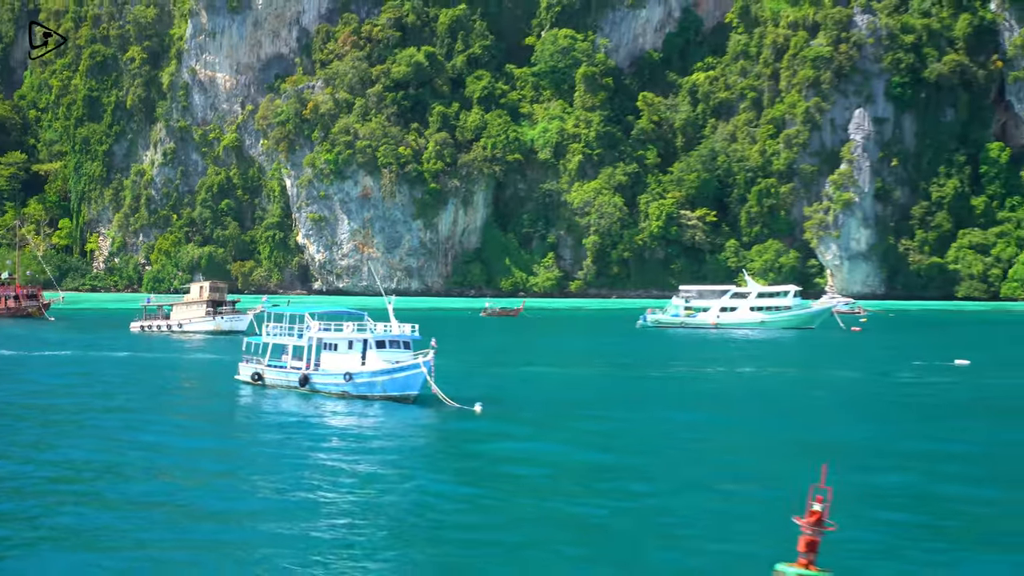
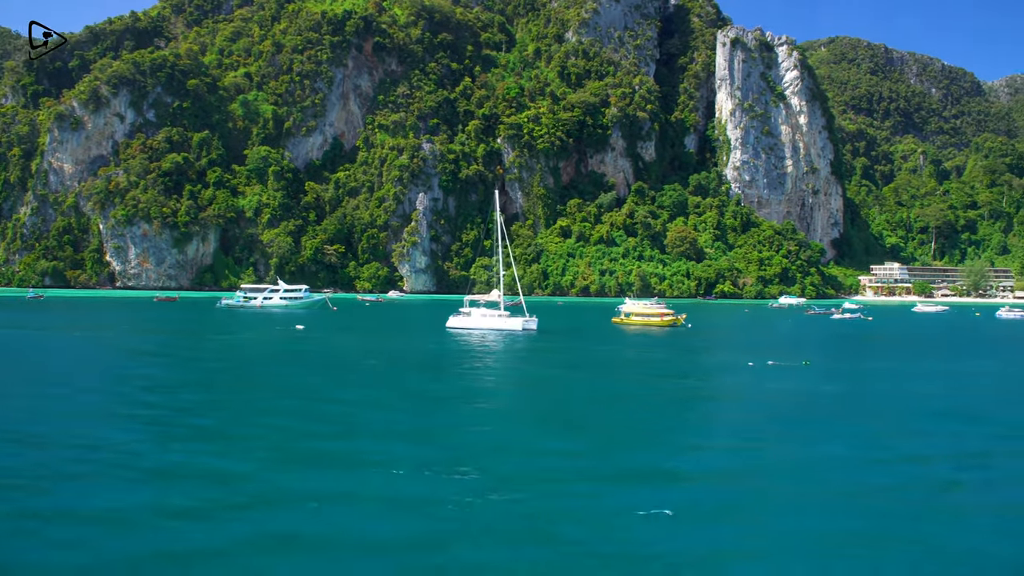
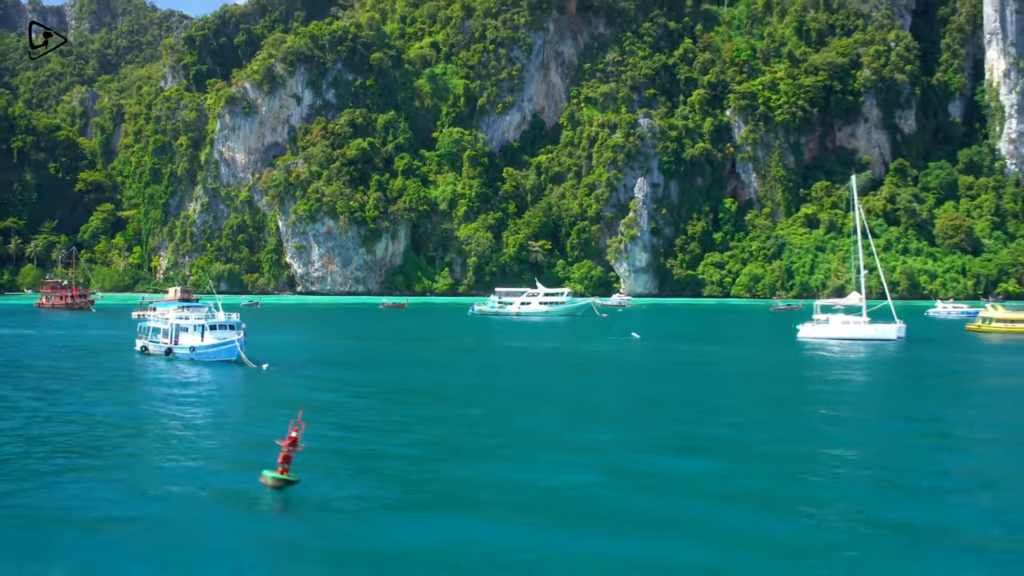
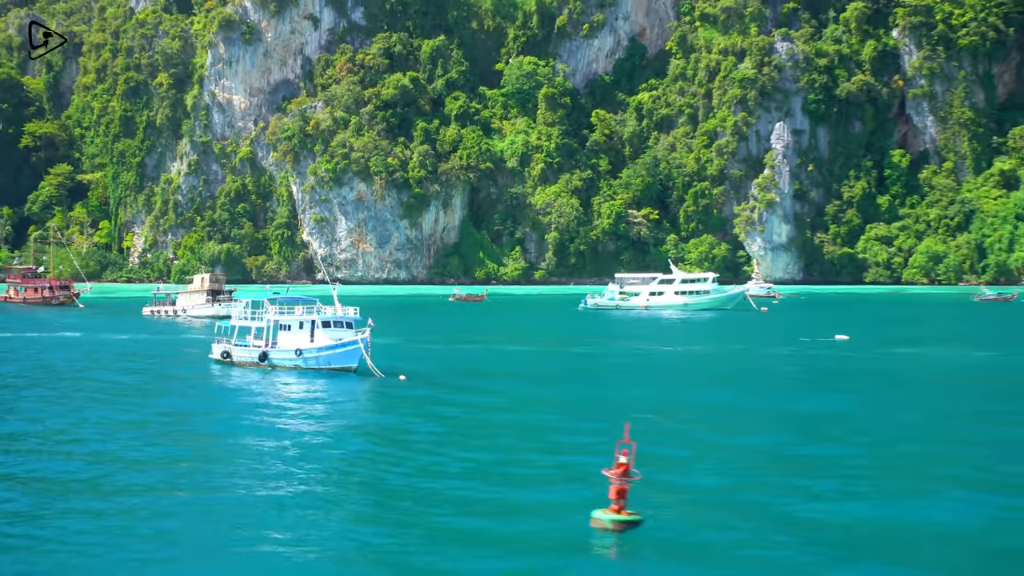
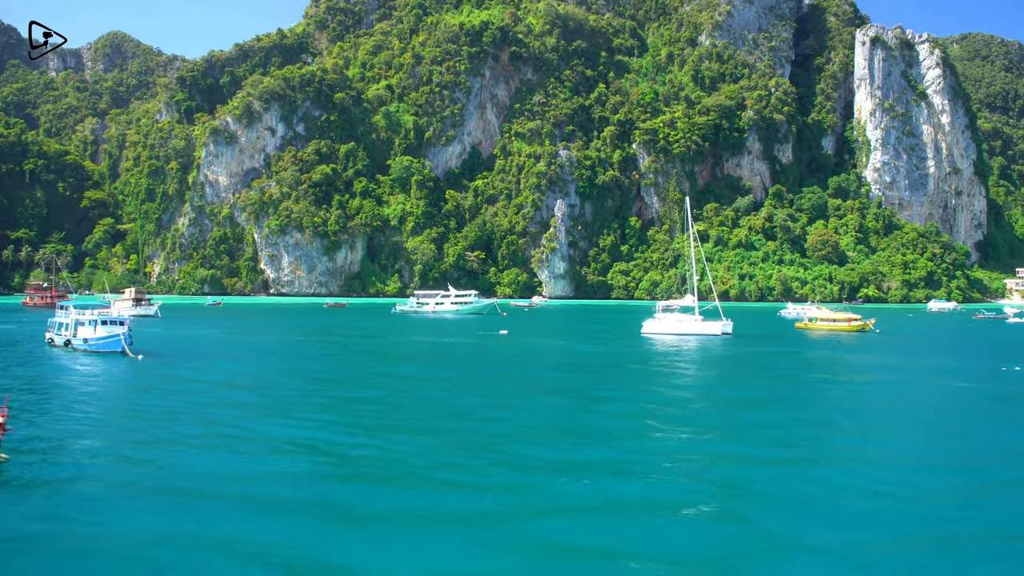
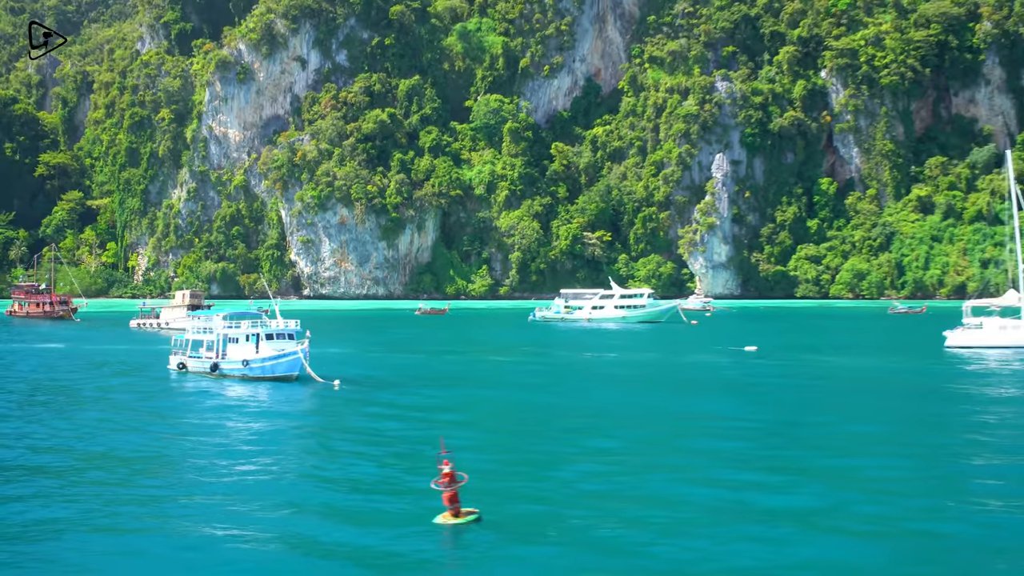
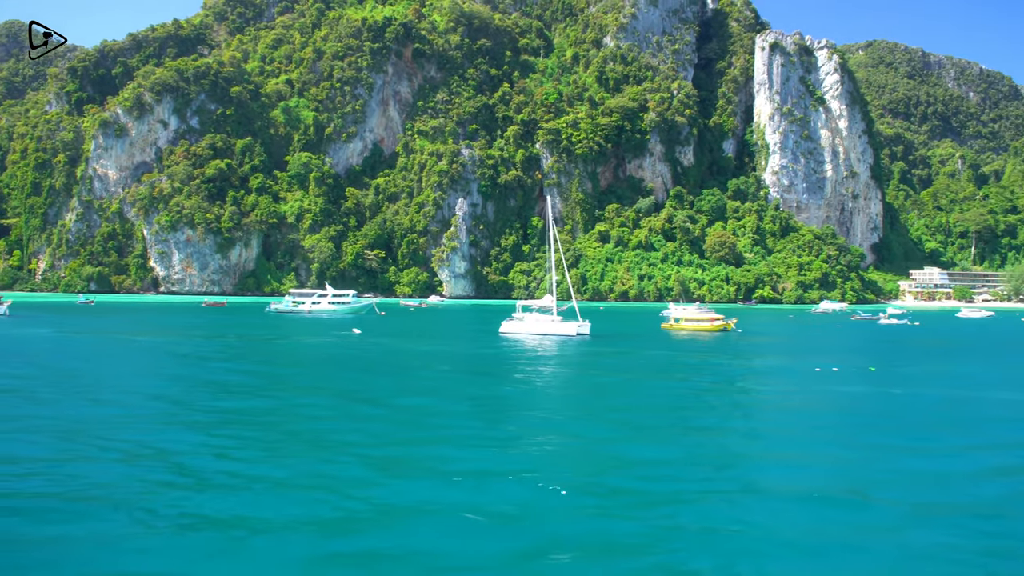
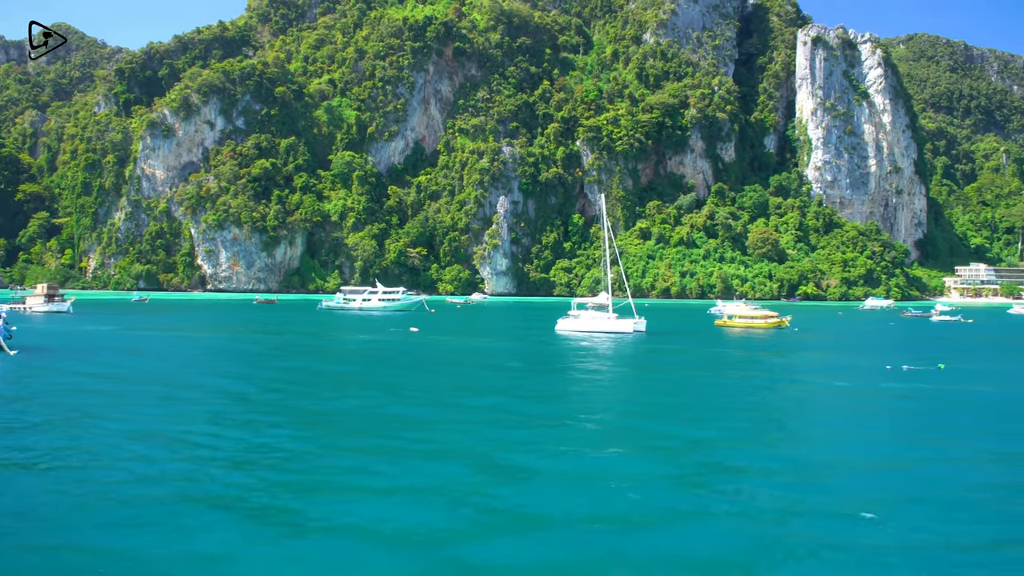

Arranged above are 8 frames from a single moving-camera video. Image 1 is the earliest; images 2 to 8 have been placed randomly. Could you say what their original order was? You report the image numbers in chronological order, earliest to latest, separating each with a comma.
4, 6, 3, 5, 8, 7, 2
